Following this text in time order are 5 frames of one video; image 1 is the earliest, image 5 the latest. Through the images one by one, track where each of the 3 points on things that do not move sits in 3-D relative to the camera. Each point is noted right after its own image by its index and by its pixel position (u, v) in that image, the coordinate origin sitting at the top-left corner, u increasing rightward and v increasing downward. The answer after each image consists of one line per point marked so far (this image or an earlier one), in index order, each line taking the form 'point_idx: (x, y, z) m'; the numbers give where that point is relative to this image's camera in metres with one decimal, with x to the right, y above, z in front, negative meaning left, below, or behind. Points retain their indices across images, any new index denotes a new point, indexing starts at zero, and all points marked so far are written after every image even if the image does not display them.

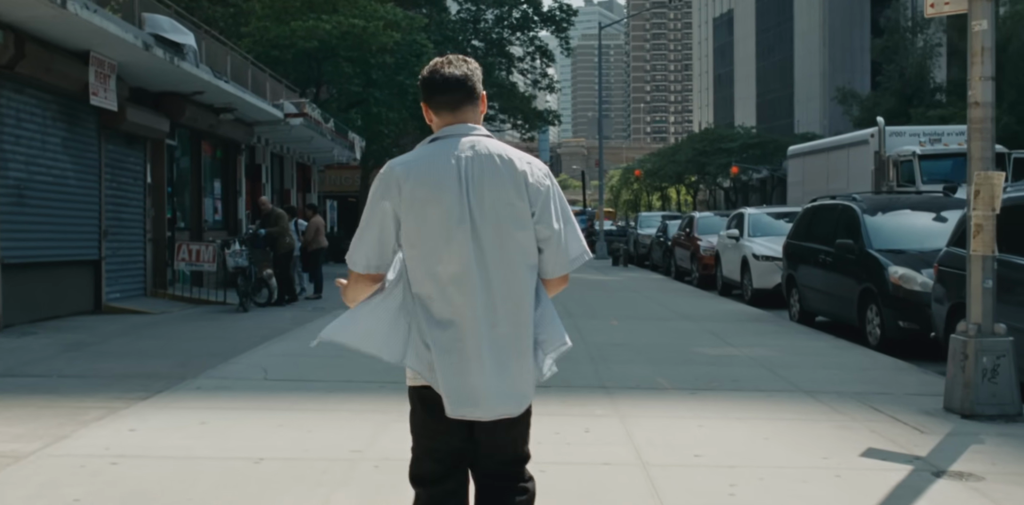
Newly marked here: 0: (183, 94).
0: (-5.3, +2.5, +16.6) m
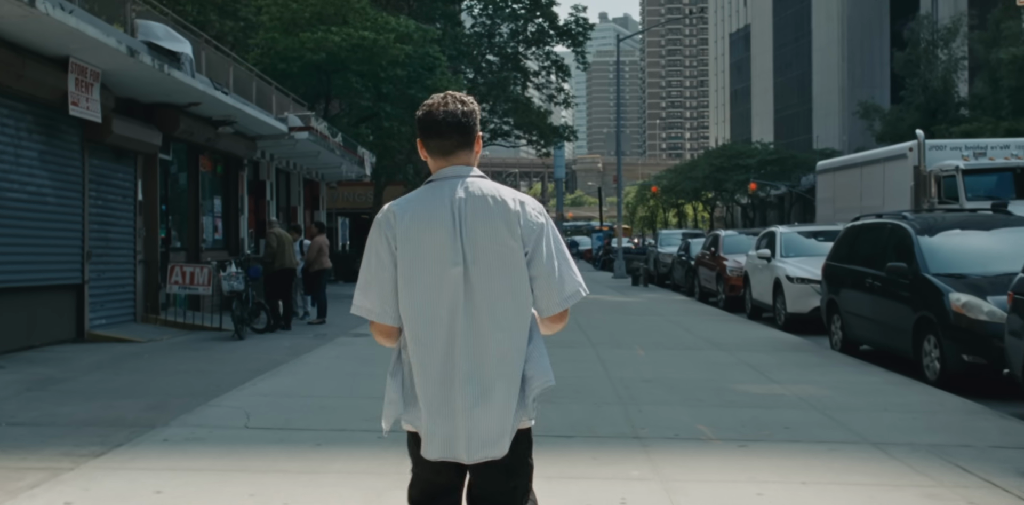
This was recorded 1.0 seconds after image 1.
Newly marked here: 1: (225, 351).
0: (-5.0, +2.2, +15.5) m
1: (-3.5, -1.2, +12.7) m
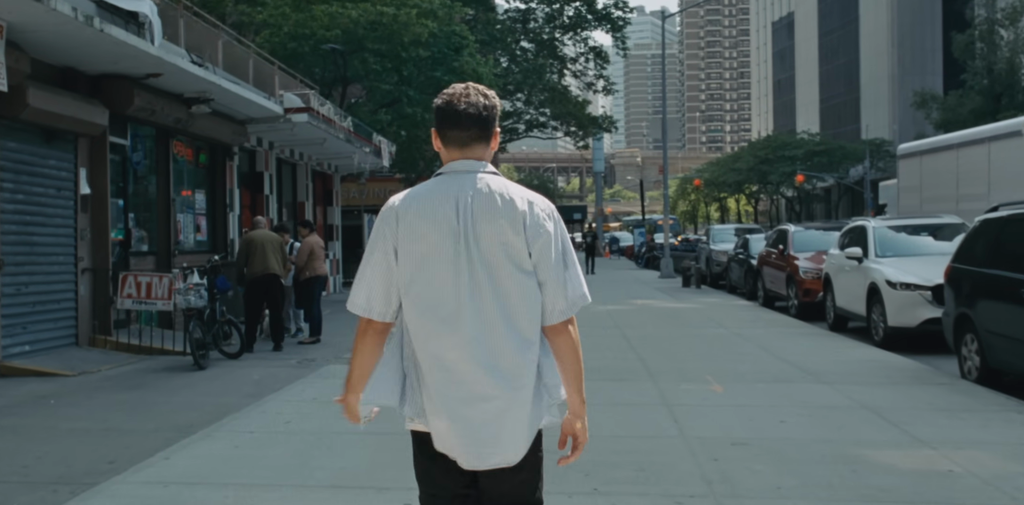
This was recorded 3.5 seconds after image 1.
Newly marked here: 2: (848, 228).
0: (-4.6, +2.1, +12.6) m
1: (-3.2, -1.3, +9.7) m
2: (+5.5, +0.4, +17.1) m
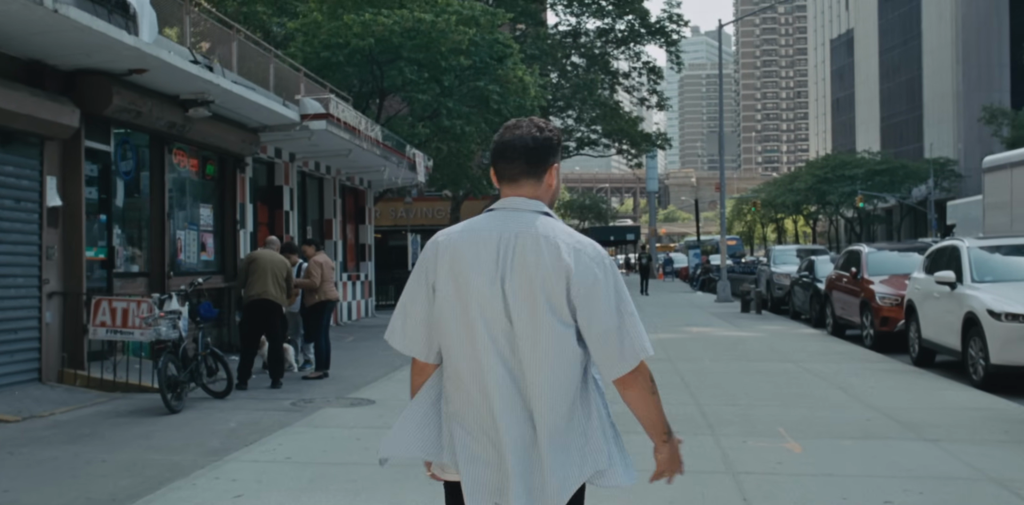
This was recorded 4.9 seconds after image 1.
0: (-4.3, +1.9, +11.0) m
1: (-3.0, -1.4, +8.1) m
2: (+6.1, +0.1, +15.0) m
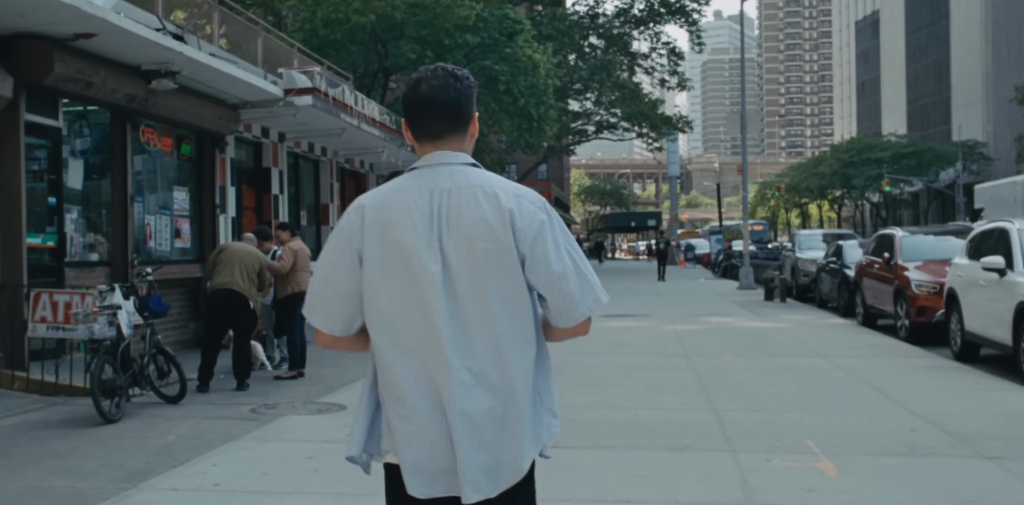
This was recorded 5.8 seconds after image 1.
0: (-4.3, +2.0, +9.8) m
1: (-3.1, -1.3, +6.9) m
2: (+6.1, +0.3, +13.6) m
